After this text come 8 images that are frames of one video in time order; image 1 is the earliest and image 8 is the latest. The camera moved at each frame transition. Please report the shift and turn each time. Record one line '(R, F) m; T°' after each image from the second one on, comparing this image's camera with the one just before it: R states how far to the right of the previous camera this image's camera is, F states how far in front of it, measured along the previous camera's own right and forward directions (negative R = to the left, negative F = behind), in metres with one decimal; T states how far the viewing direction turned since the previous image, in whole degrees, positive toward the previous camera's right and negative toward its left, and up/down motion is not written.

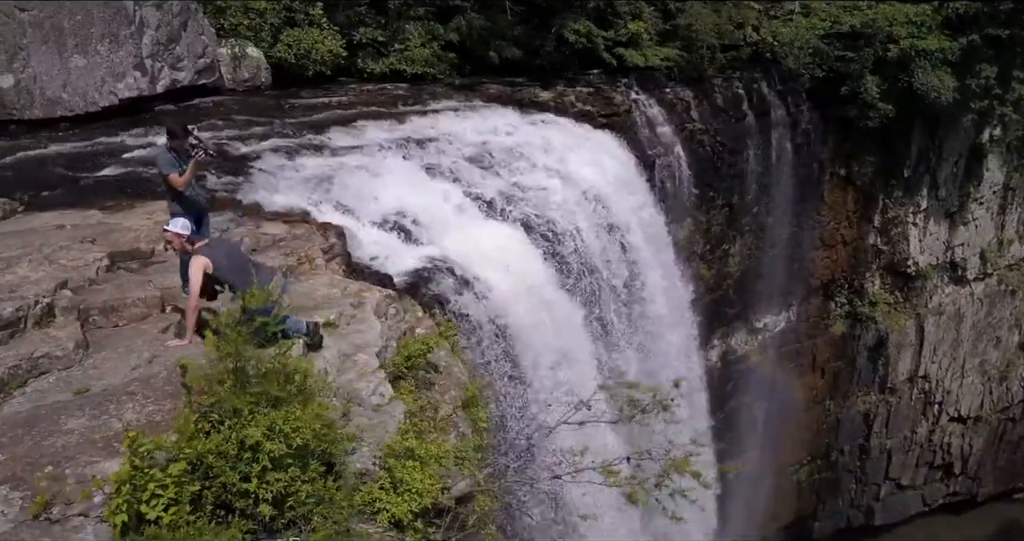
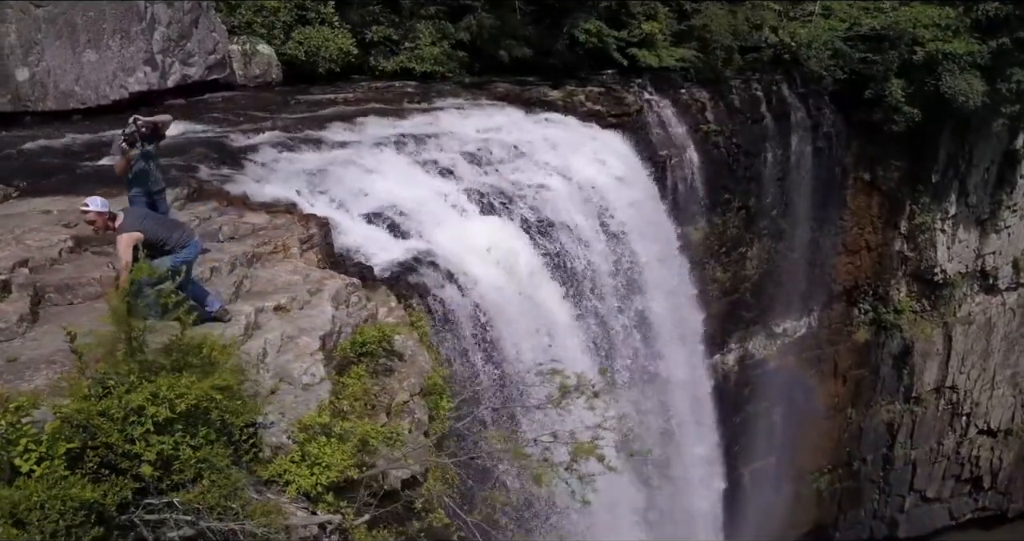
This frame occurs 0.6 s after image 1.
(+0.4, -0.1) m; -3°
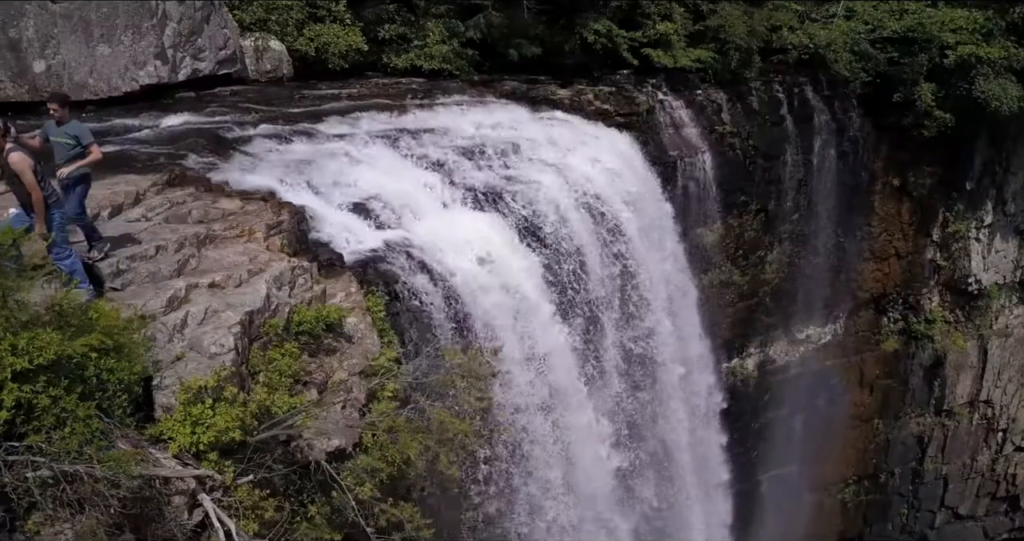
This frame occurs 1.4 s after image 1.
(+0.6, -0.1) m; -4°
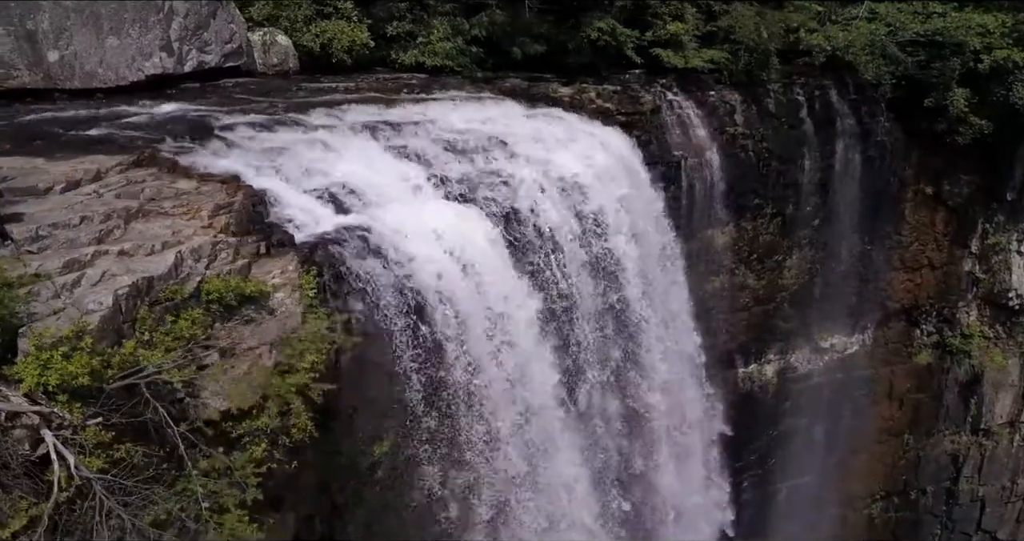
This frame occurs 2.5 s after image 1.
(+1.0, -0.2) m; -5°
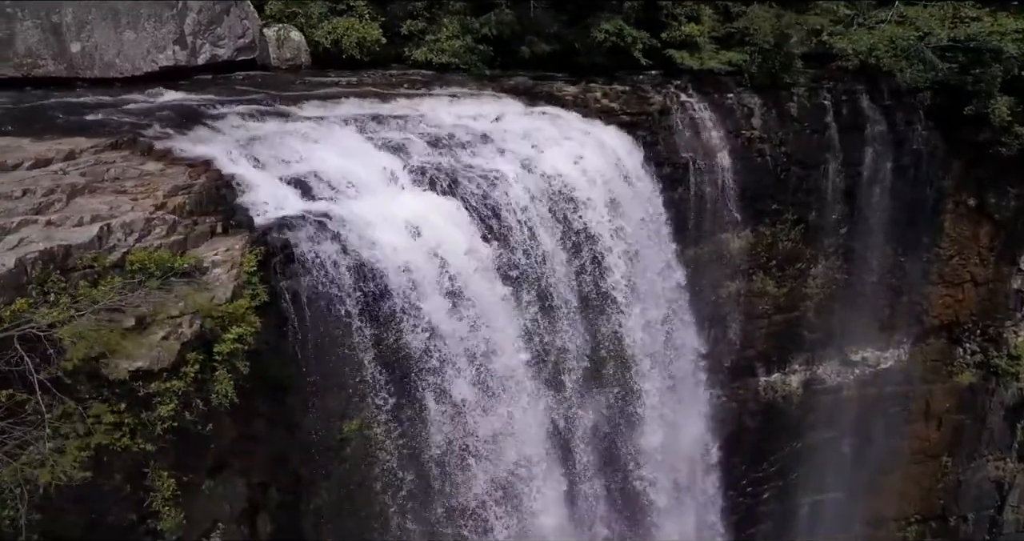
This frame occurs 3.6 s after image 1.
(+1.1, -0.1) m; -6°
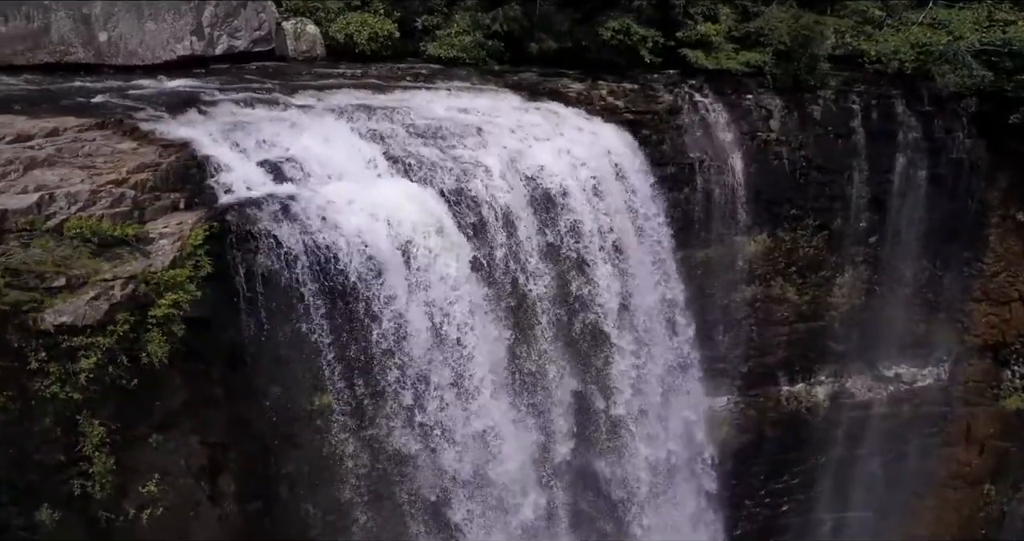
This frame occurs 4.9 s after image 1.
(+1.4, -0.1) m; -7°
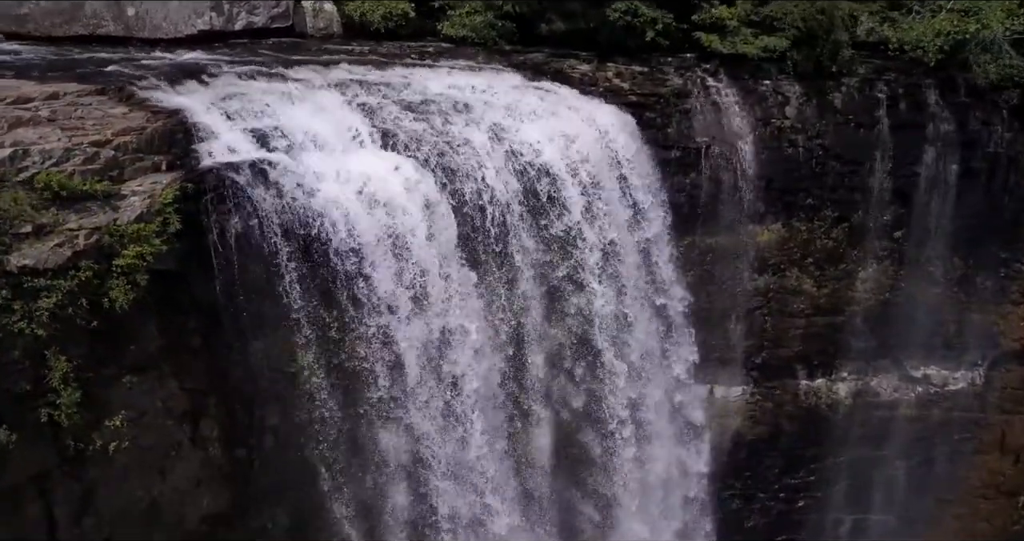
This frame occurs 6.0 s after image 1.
(+1.3, -0.2) m; -7°
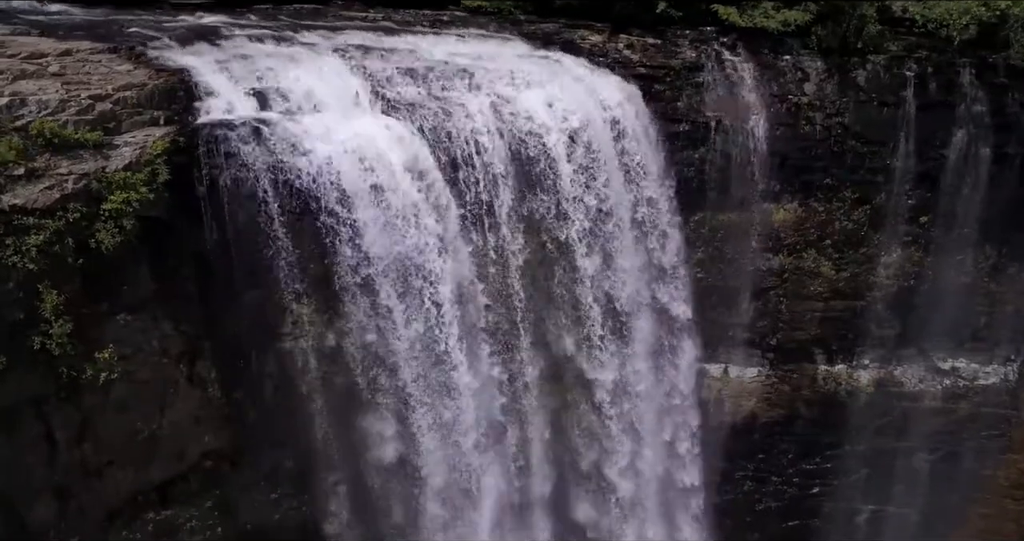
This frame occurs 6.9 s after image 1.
(+1.1, -0.1) m; -6°
